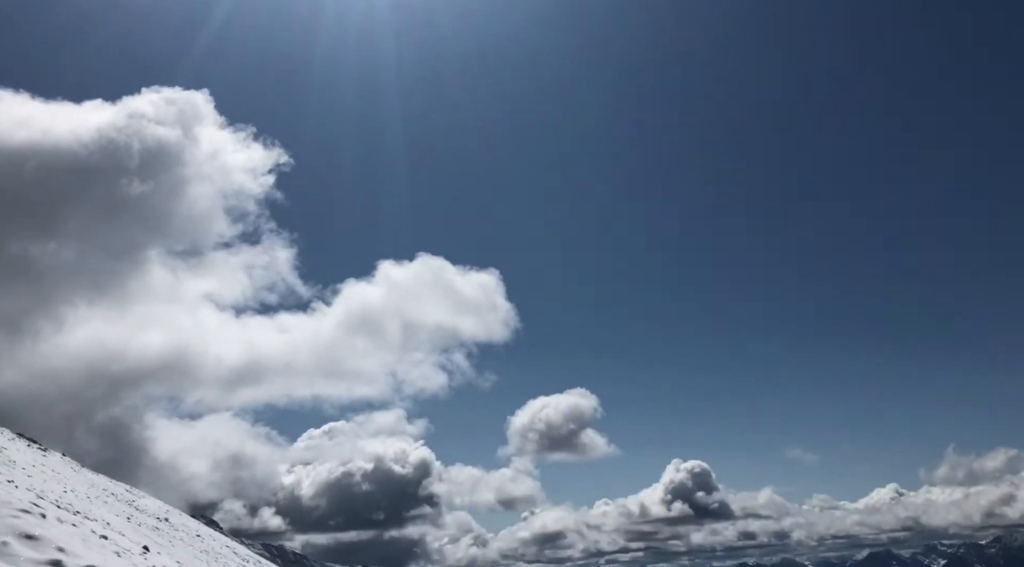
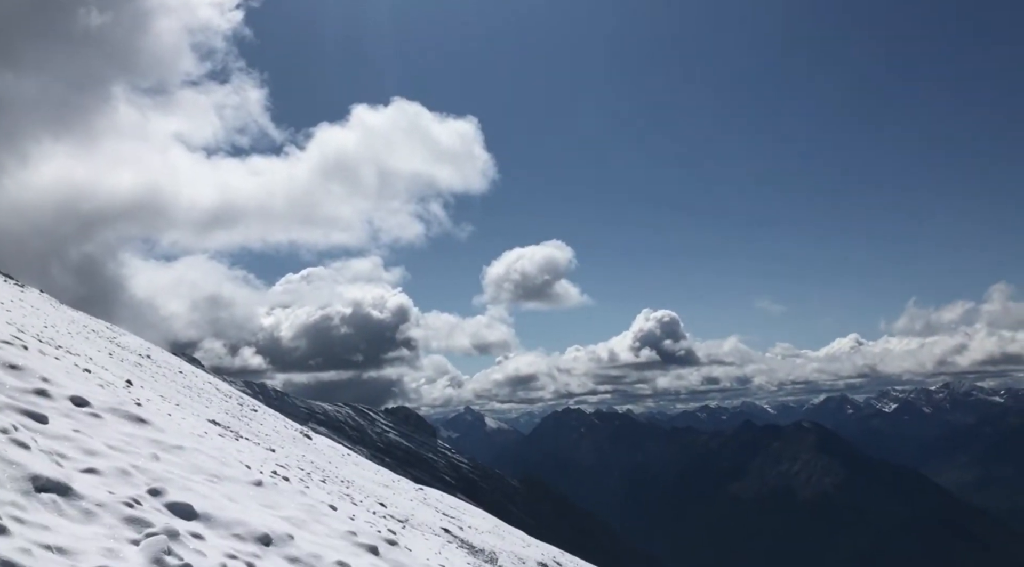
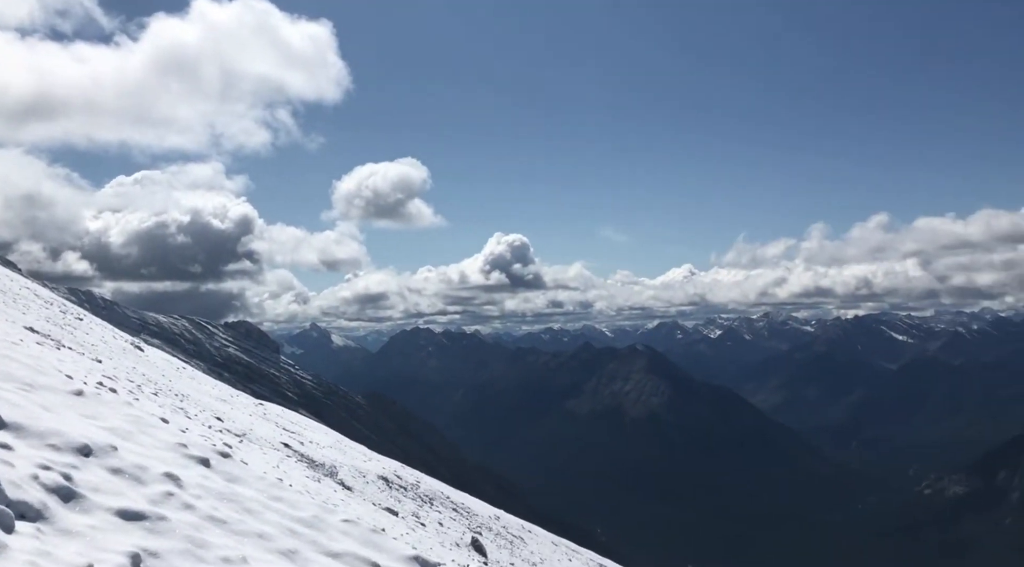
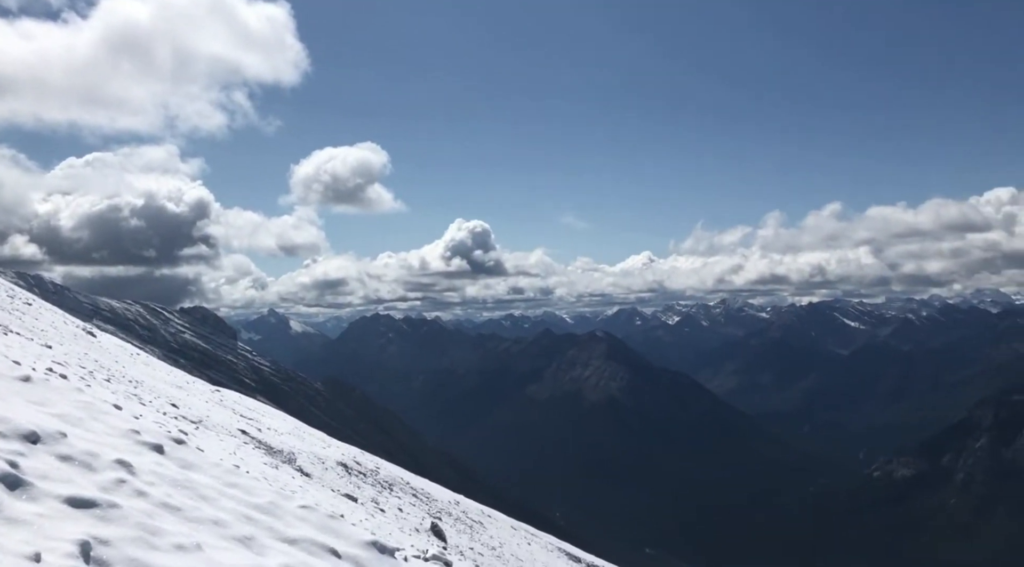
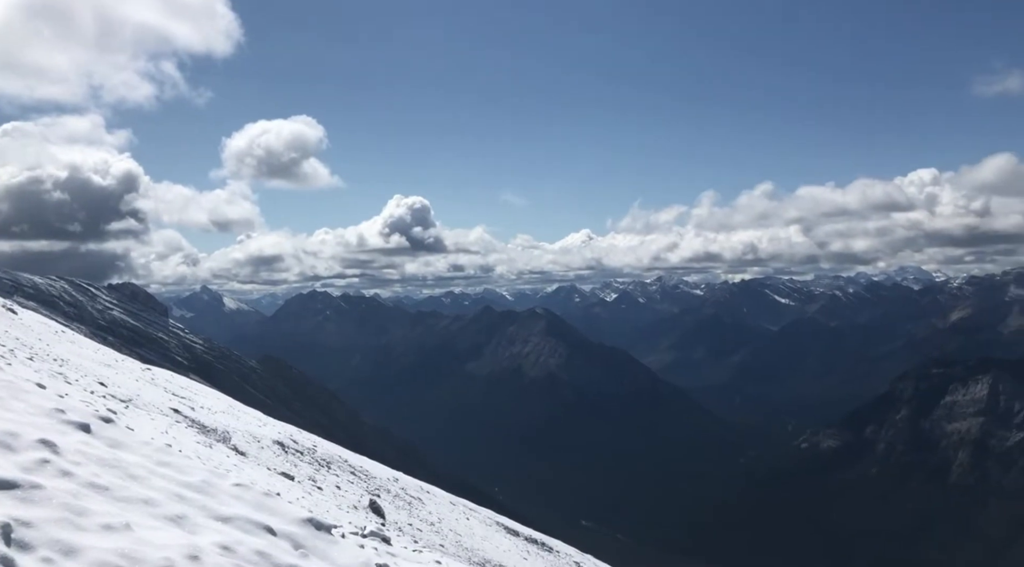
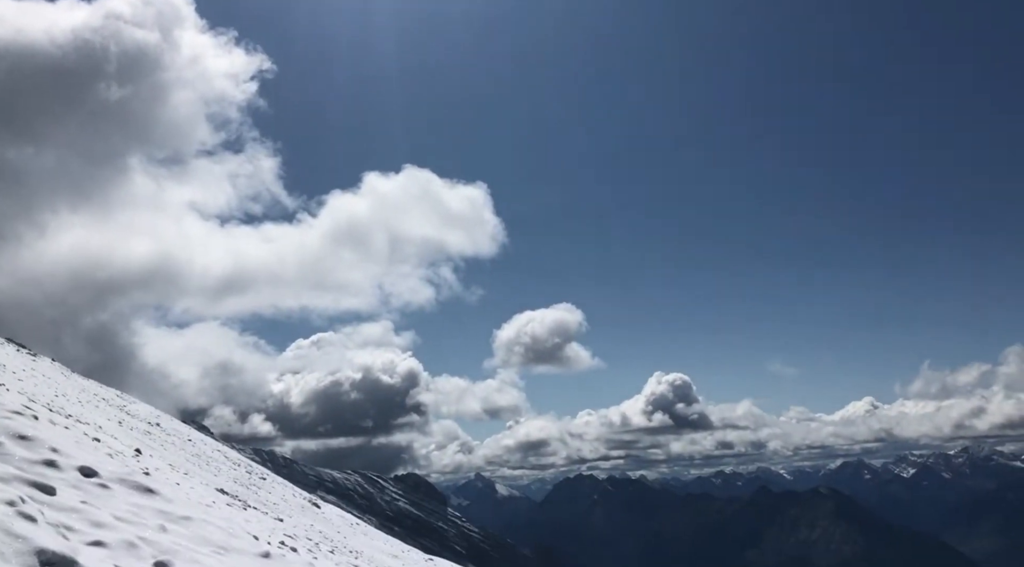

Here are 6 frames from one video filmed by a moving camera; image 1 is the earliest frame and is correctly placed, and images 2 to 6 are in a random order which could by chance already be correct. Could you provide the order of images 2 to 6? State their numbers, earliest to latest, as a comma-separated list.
6, 2, 3, 4, 5
